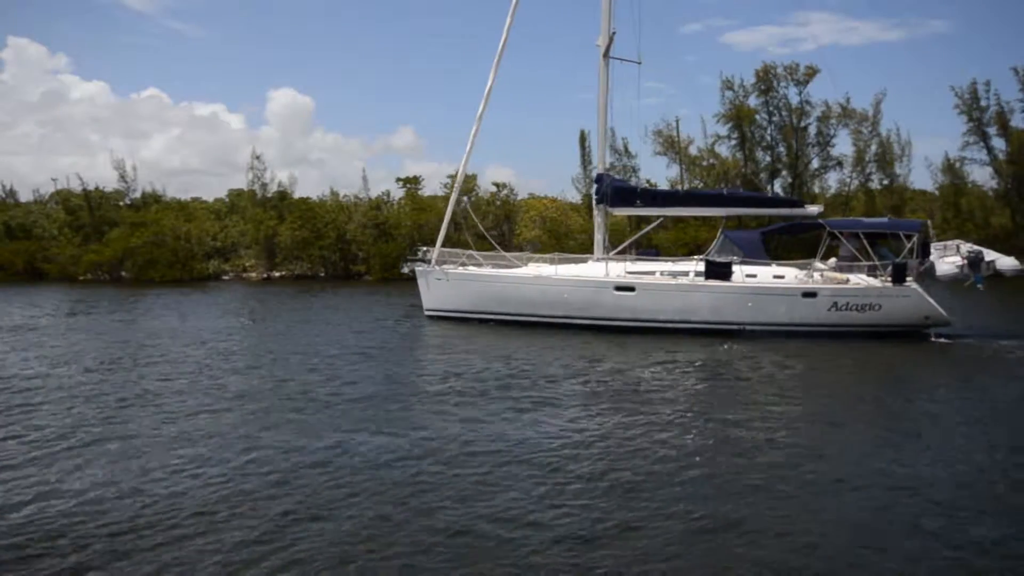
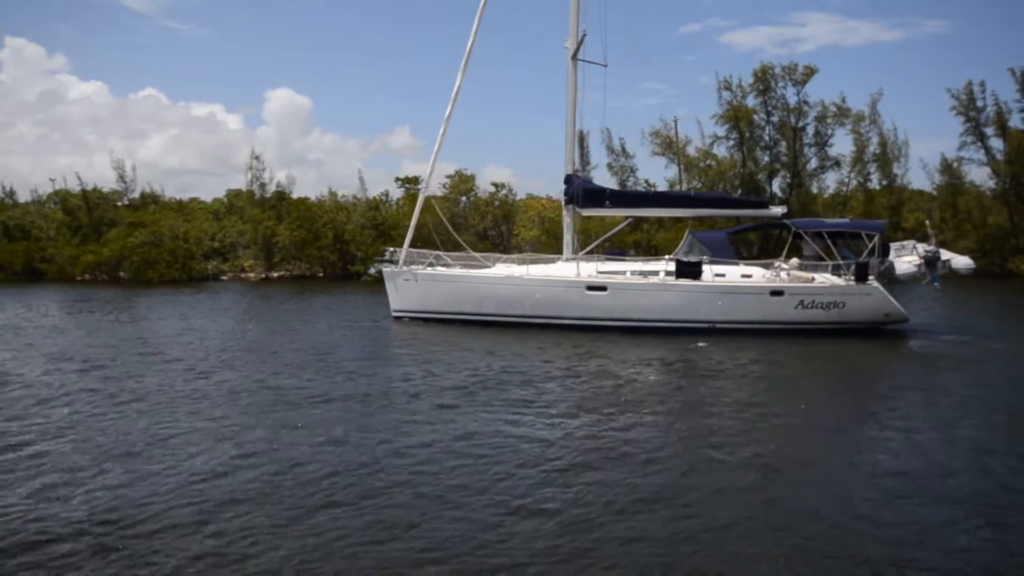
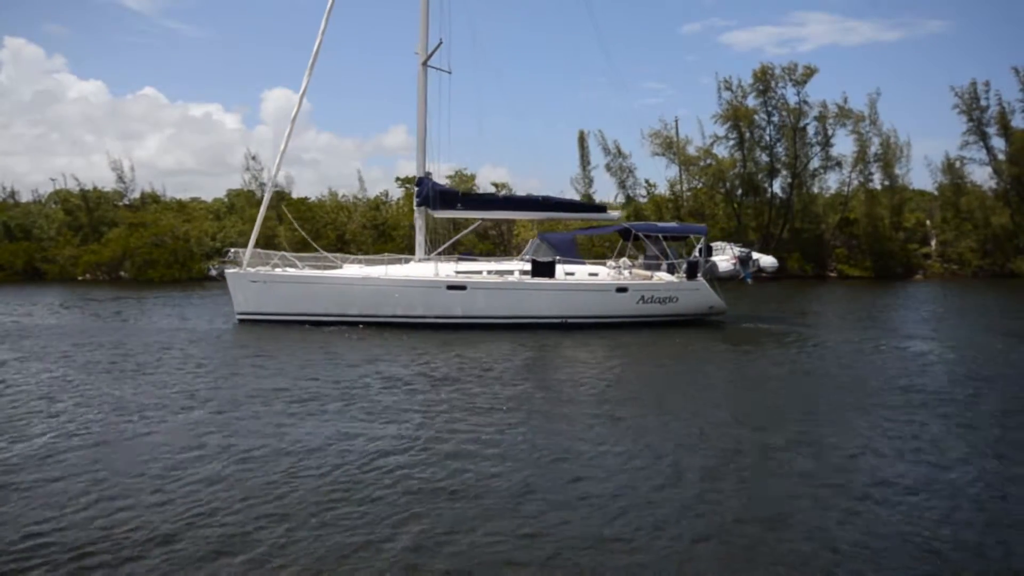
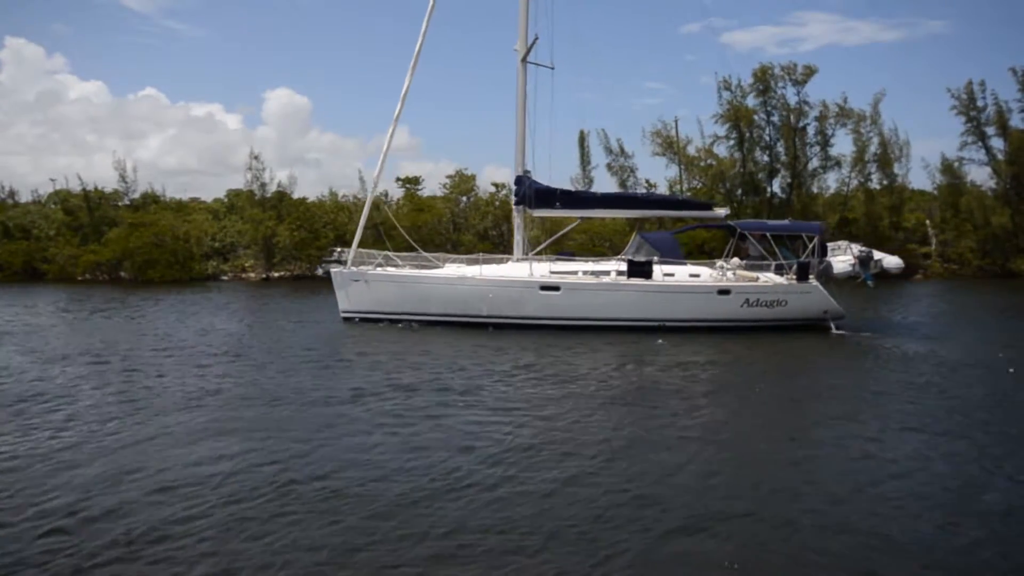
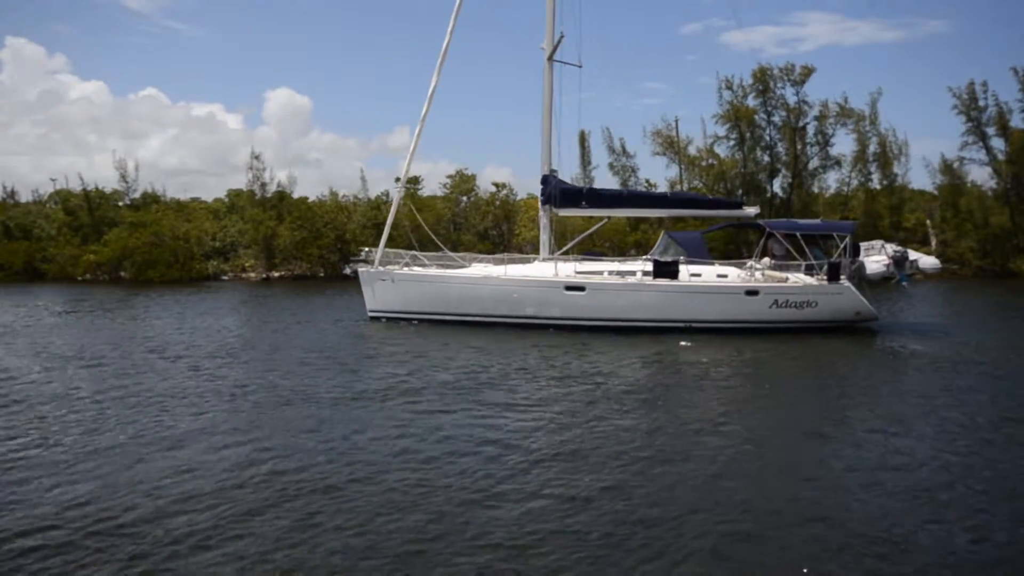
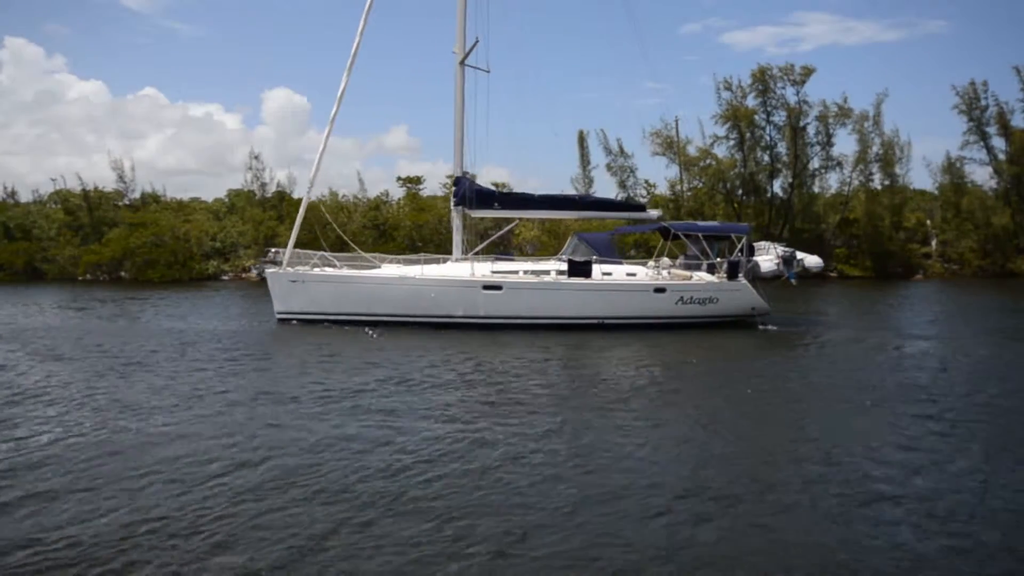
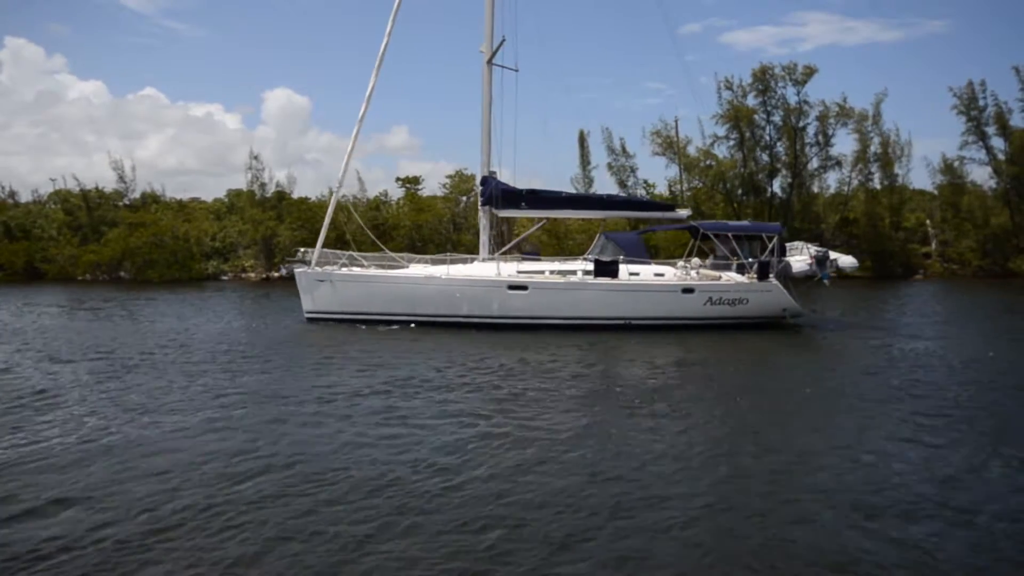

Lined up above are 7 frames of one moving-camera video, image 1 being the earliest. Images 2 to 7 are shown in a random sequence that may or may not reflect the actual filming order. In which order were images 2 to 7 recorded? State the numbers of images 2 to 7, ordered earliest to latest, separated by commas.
2, 5, 4, 7, 6, 3
